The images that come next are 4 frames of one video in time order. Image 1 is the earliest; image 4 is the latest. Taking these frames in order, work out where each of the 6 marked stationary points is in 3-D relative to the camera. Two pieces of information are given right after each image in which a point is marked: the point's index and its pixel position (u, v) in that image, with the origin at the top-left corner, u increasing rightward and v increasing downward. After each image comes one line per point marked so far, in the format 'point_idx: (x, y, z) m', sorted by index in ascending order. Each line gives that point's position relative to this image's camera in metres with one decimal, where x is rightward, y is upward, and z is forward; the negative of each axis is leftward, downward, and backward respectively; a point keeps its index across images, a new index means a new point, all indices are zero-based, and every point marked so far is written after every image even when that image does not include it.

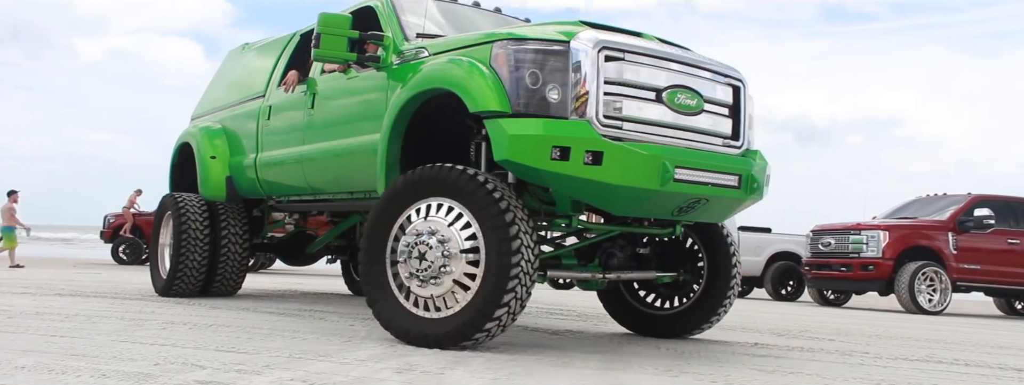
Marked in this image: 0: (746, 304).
0: (+4.4, -2.1, +15.1) m
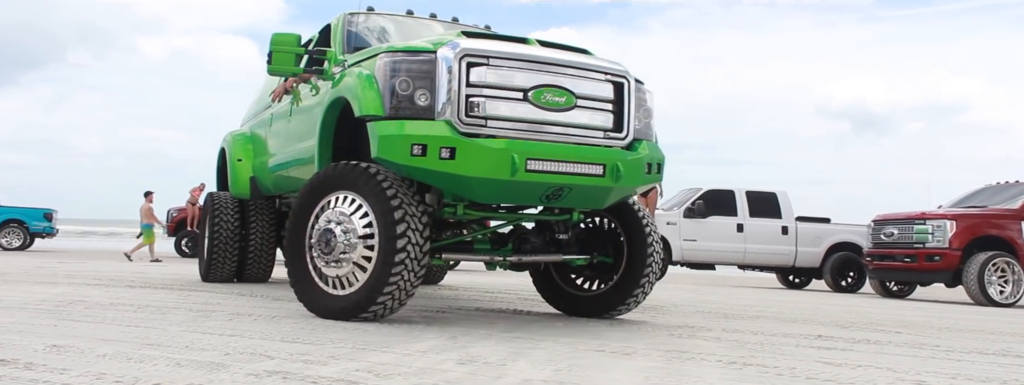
0: (+5.3, -1.9, +15.0) m
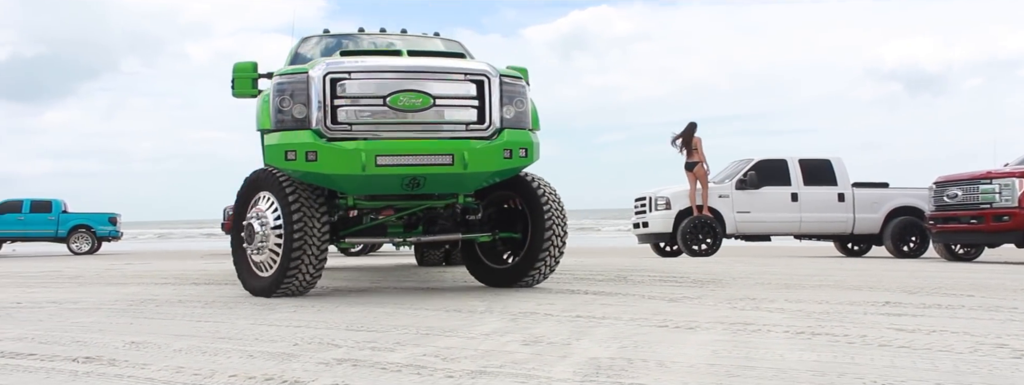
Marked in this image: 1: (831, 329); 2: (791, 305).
0: (+6.4, -1.3, +14.8) m
1: (+2.4, -1.0, +6.1) m
2: (+2.7, -1.1, +7.8) m
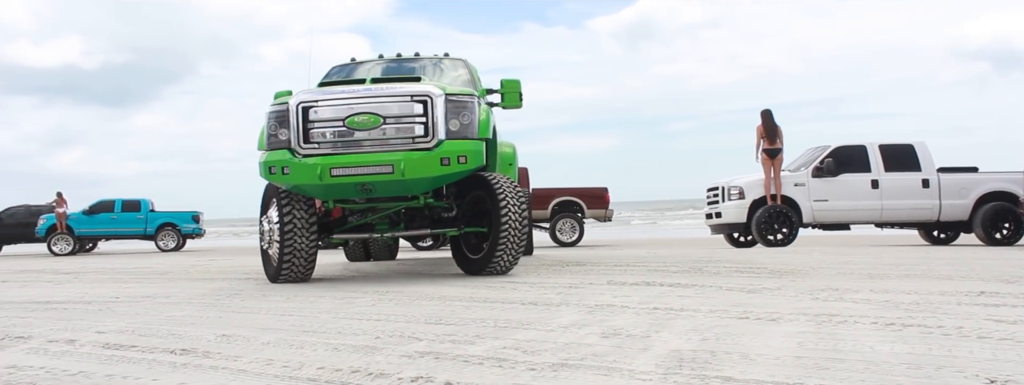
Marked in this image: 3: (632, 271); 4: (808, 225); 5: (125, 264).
0: (+7.8, -1.0, +14.3) m
1: (+3.1, -0.9, +6.0) m
2: (+3.5, -1.0, +7.6) m
3: (+1.6, -1.0, +10.2) m
4: (+5.6, -0.6, +15.1) m
5: (-8.7, -1.6, +18.3) m
